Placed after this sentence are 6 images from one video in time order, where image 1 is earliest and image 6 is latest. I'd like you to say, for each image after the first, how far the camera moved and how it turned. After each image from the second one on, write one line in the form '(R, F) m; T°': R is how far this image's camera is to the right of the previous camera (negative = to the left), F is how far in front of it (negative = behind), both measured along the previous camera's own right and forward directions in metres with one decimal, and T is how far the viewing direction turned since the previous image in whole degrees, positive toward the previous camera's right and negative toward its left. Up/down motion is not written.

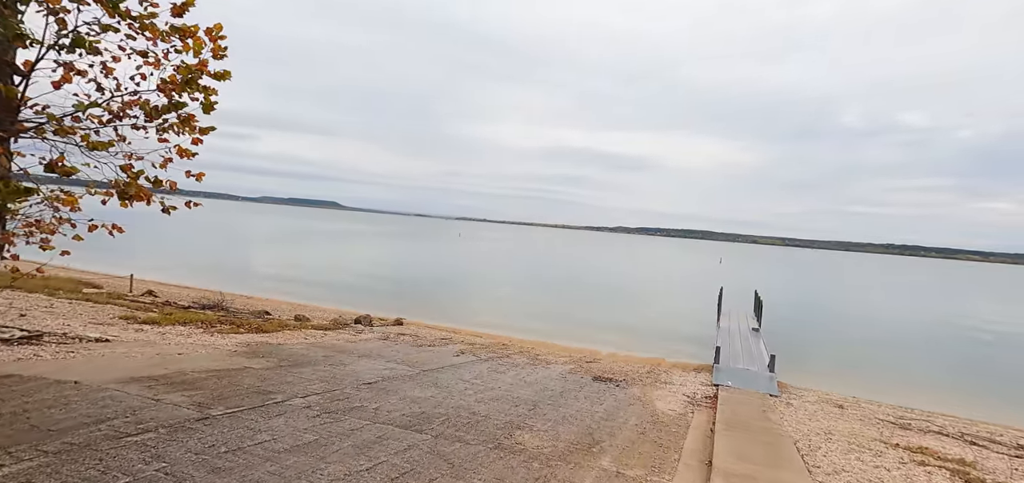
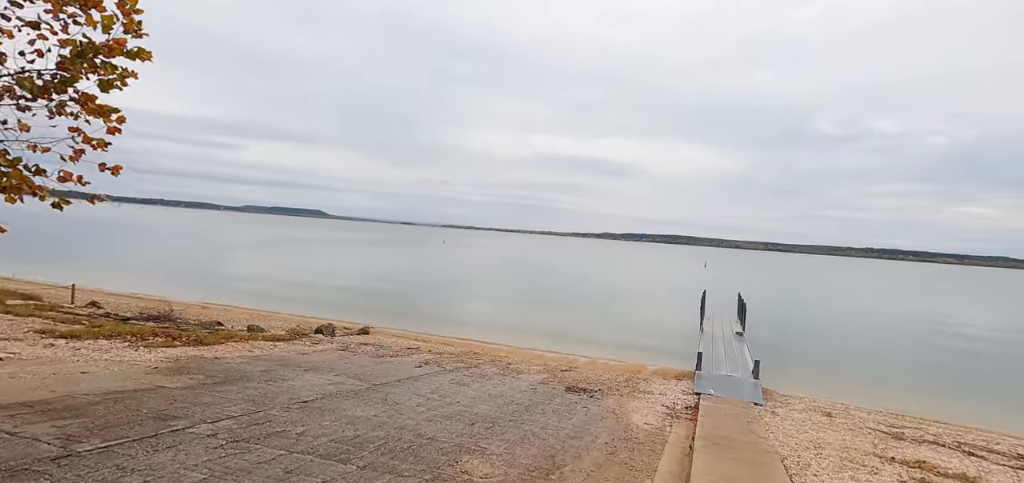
(+0.5, +0.9) m; +2°
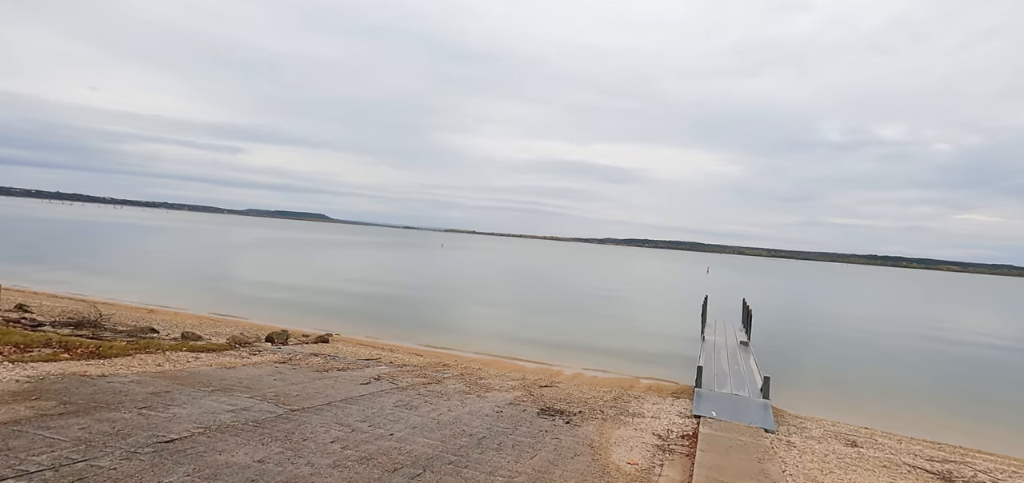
(+0.7, +1.8) m; 0°
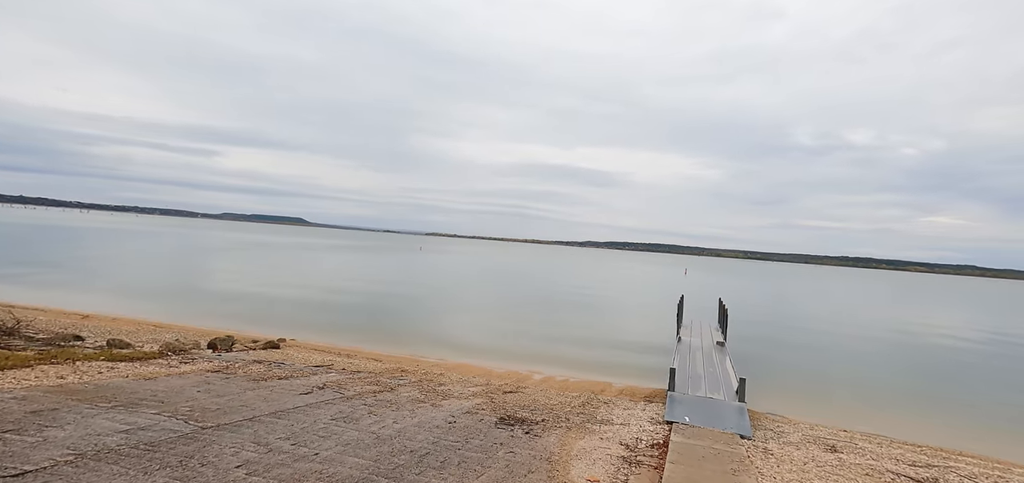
(+0.5, +0.8) m; +2°
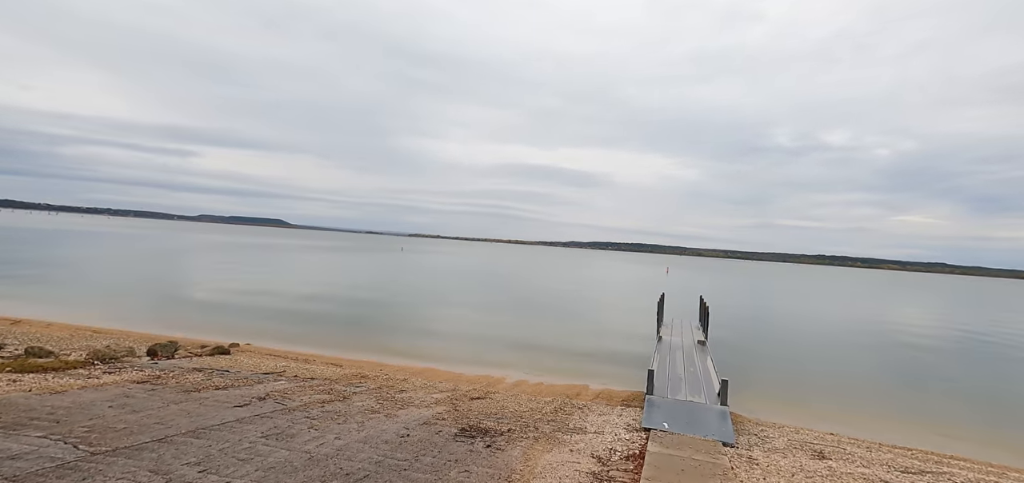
(+0.4, +0.8) m; +2°
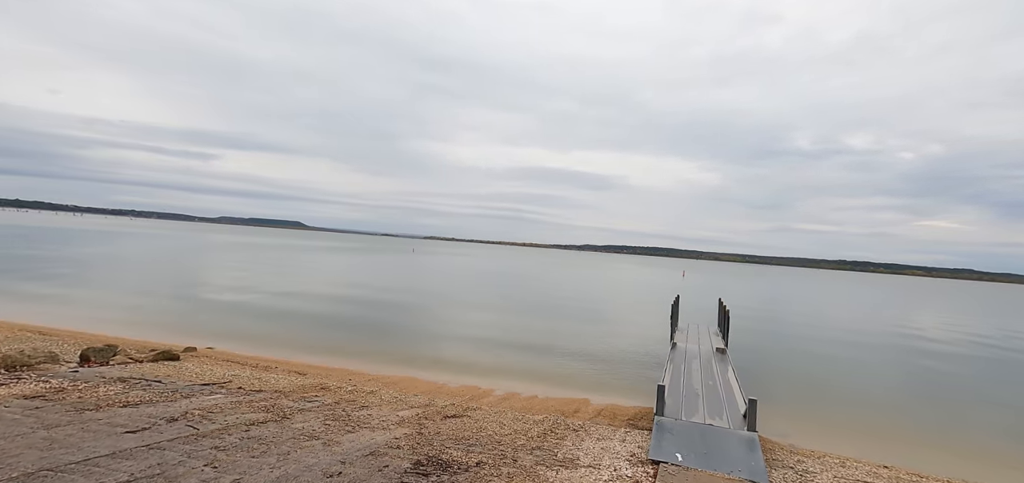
(+0.6, +1.8) m; -2°
